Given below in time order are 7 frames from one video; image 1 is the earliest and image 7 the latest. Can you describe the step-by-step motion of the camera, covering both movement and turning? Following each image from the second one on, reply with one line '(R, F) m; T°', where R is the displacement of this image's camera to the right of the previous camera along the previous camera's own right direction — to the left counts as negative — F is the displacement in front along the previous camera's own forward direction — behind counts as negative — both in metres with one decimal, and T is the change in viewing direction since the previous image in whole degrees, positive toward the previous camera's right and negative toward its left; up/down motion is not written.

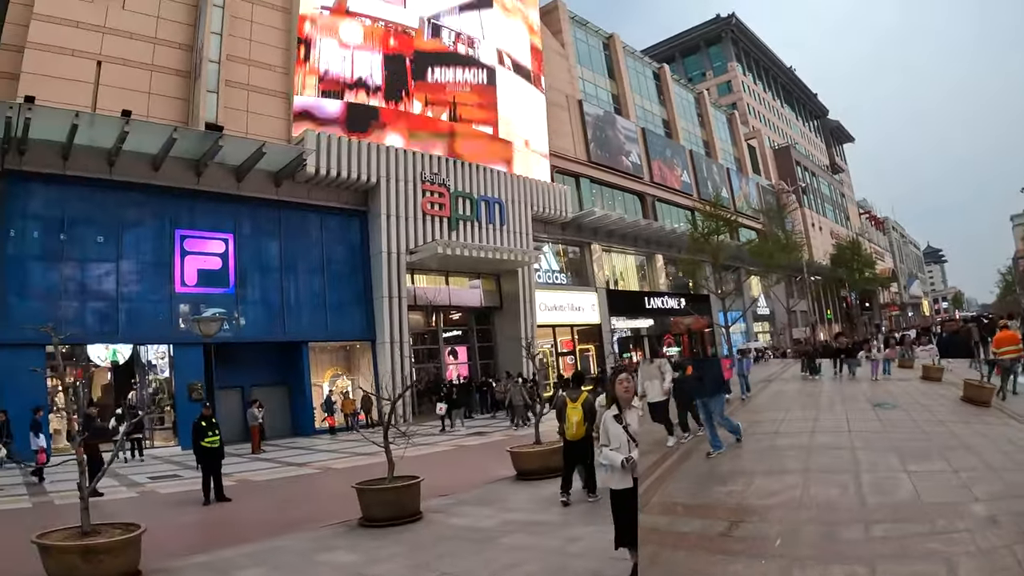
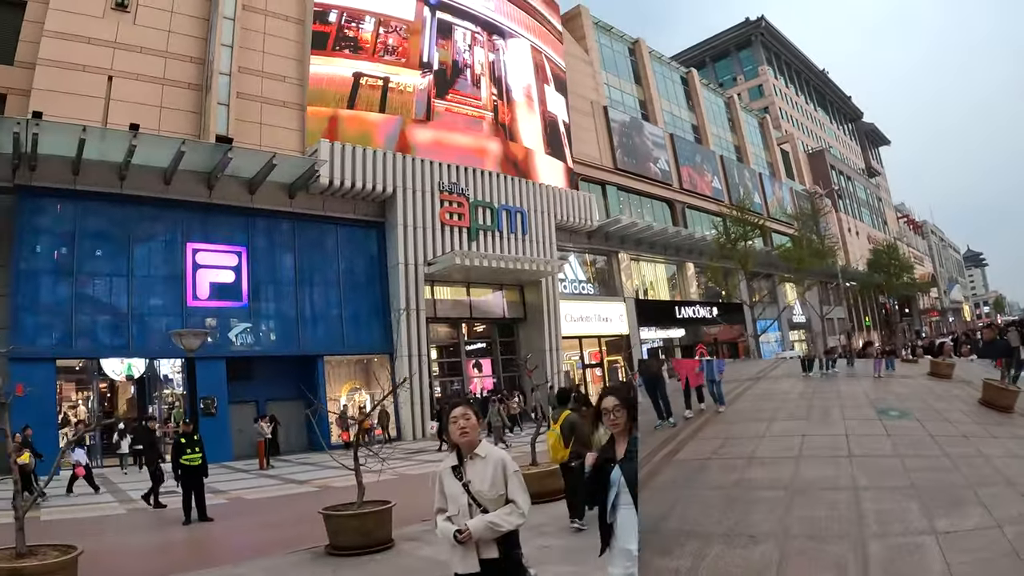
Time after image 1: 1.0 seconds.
(+0.4, +0.8) m; -3°
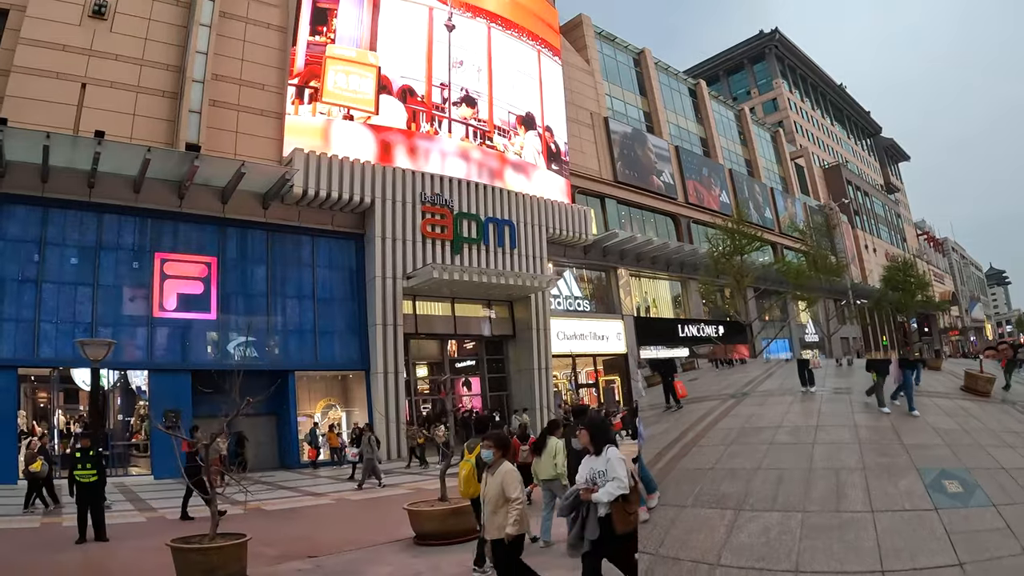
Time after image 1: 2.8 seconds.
(+1.0, +1.1) m; -1°
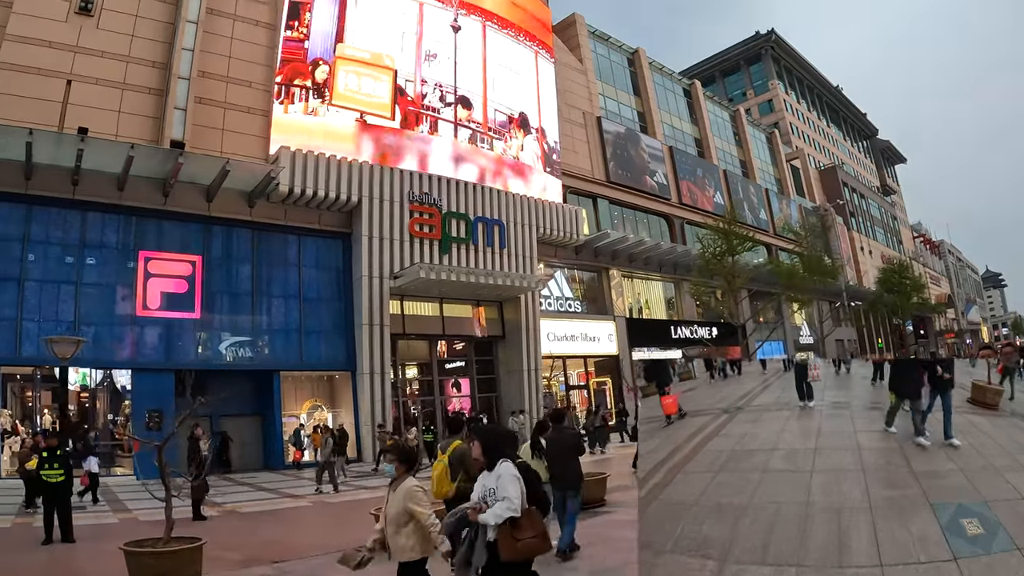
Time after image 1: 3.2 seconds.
(+0.3, +0.2) m; 0°
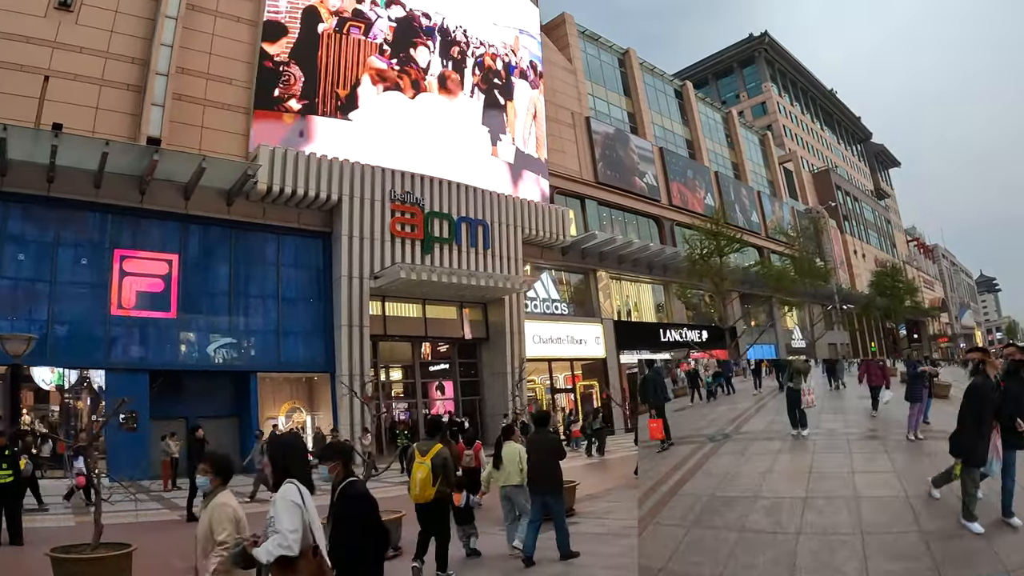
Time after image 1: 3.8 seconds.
(+0.5, +0.3) m; 0°
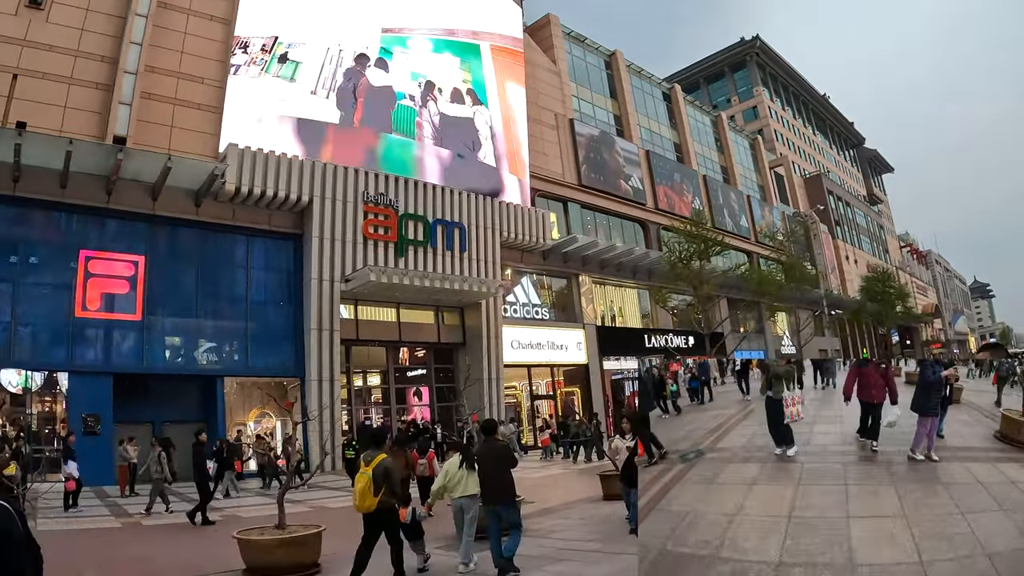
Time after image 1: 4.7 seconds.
(+0.7, +0.3) m; 0°
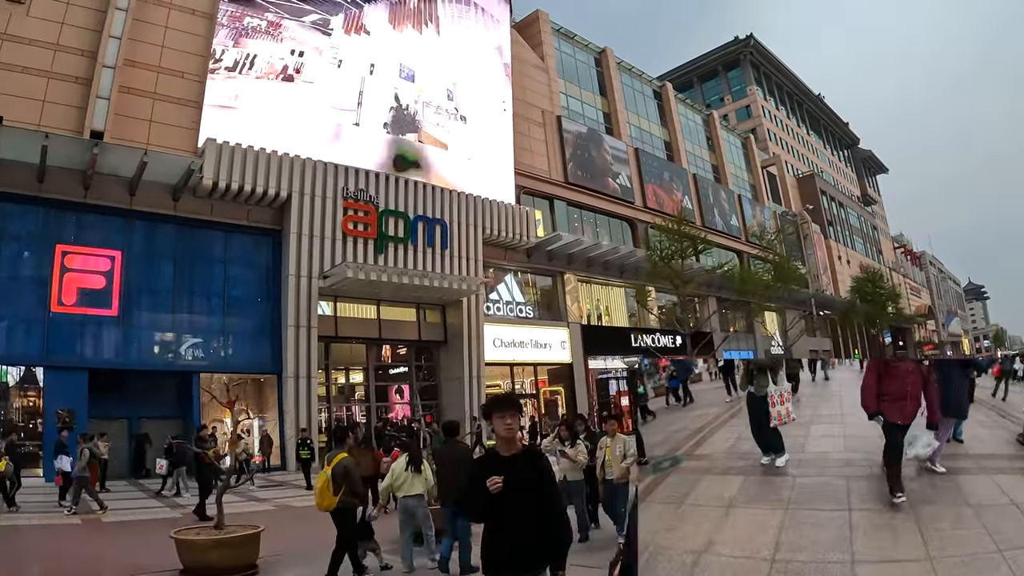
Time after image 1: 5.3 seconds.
(+0.6, 0.0) m; 0°
